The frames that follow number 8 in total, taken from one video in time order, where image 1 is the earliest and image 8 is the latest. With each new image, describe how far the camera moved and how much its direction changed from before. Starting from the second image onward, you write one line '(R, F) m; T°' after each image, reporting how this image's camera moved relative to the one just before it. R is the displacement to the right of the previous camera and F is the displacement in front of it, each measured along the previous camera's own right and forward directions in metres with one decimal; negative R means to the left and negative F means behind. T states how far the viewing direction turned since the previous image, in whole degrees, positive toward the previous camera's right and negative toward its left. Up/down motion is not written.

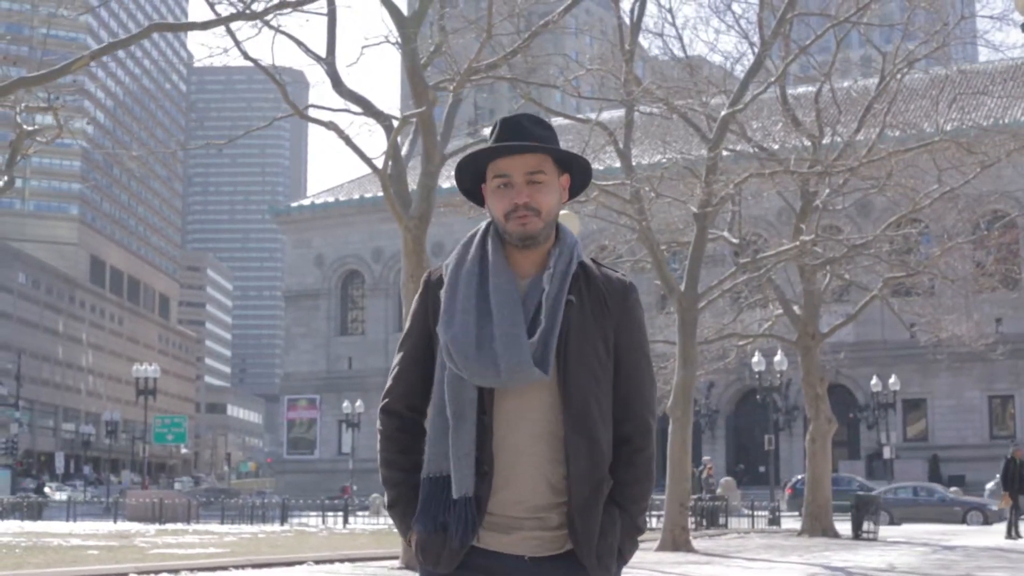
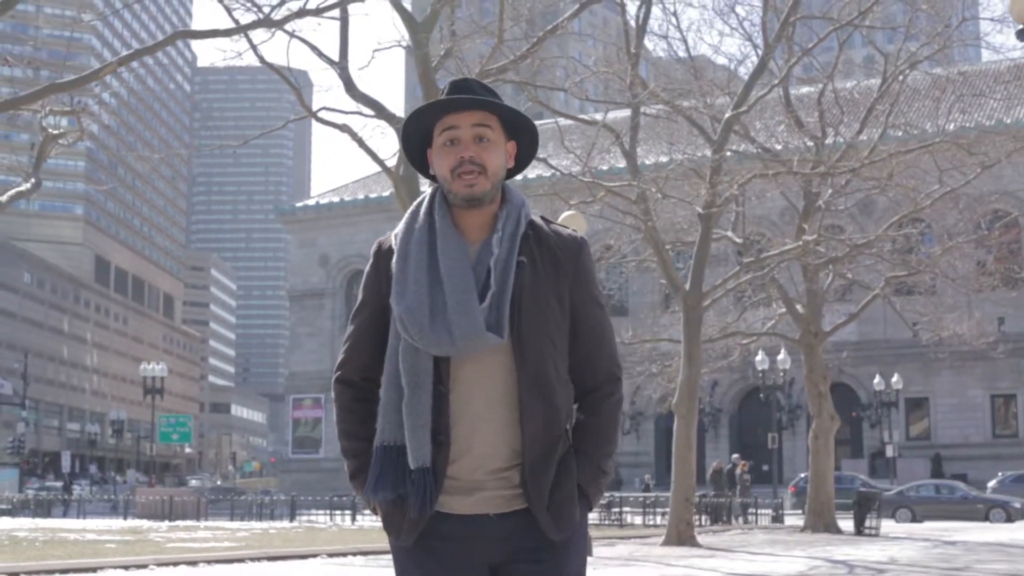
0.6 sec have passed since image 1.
(-0.1, -0.4) m; 0°
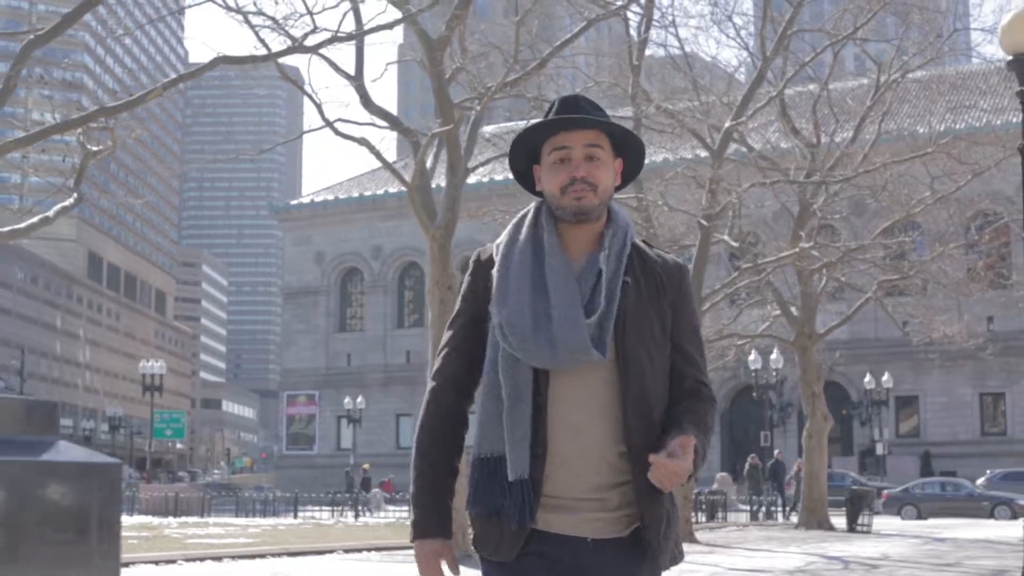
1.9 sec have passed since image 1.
(-0.2, -0.7) m; 0°
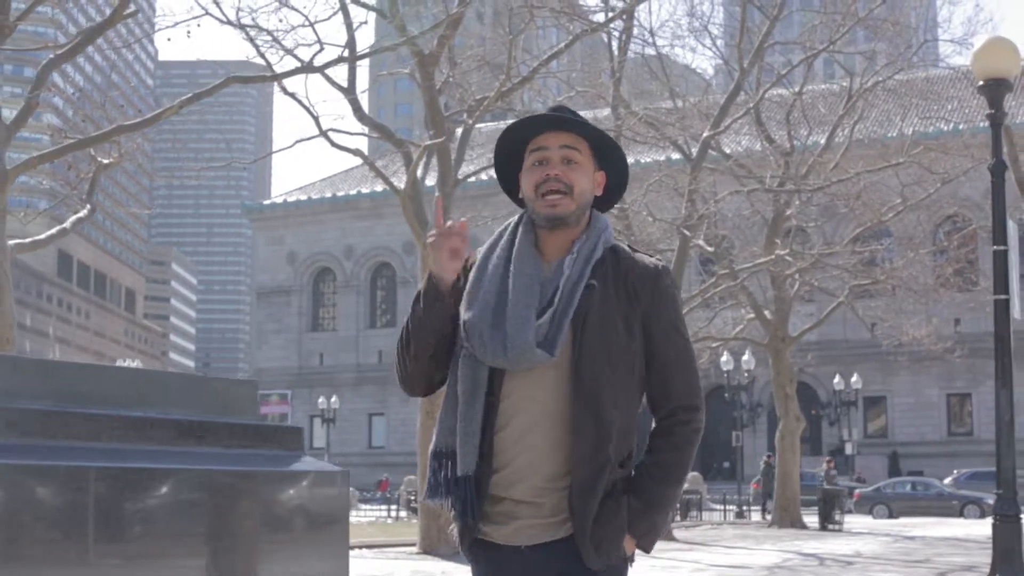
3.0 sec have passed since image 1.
(-0.2, -0.6) m; +1°
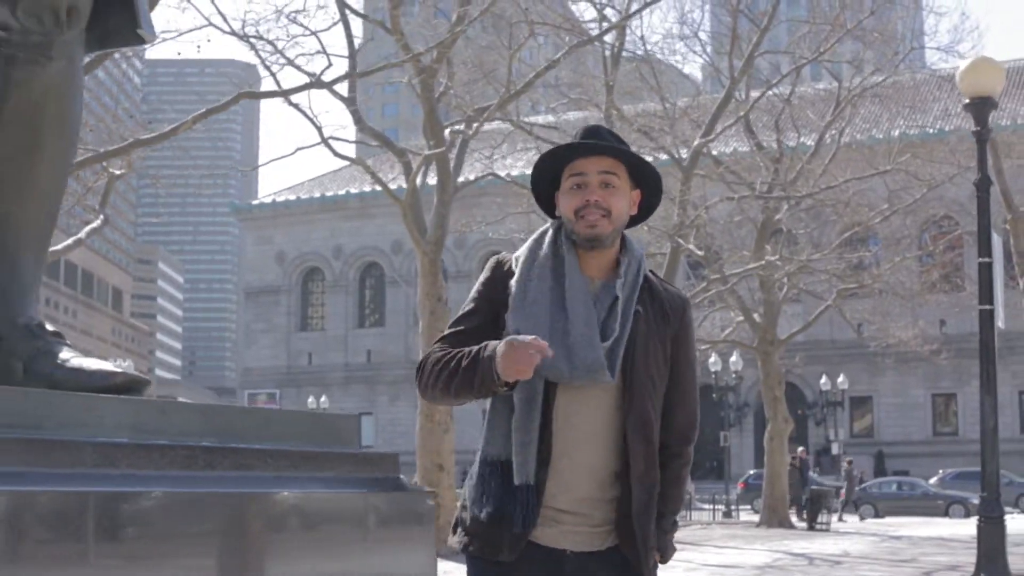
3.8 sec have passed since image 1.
(-0.1, -0.4) m; +1°
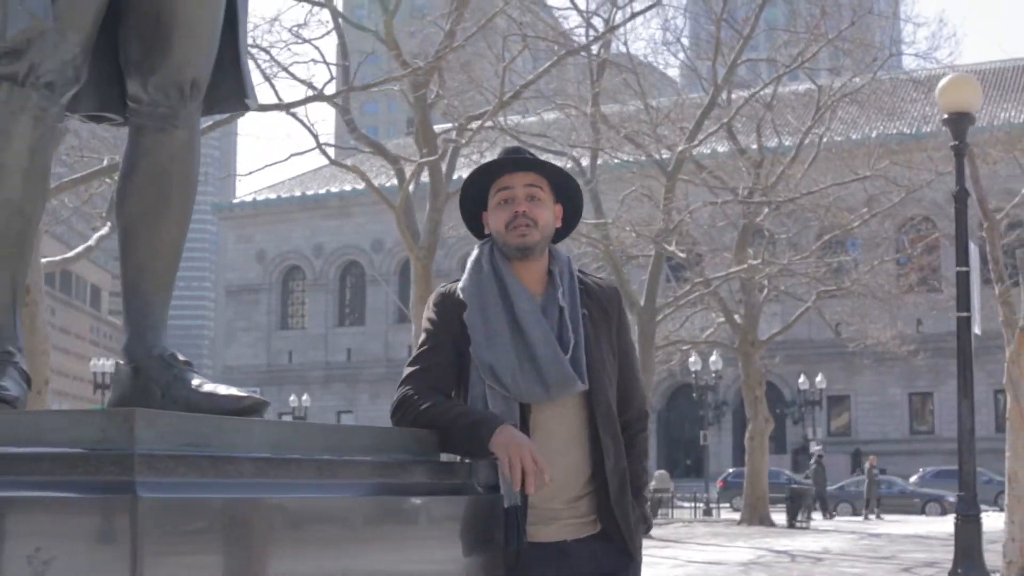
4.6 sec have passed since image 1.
(-0.2, -0.4) m; +1°
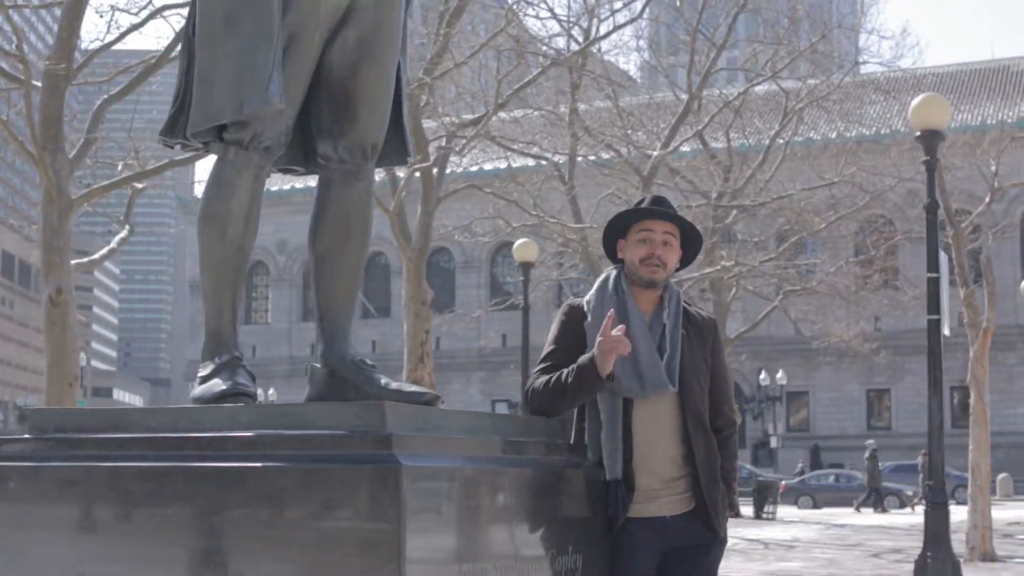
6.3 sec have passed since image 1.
(-0.4, -0.8) m; +2°
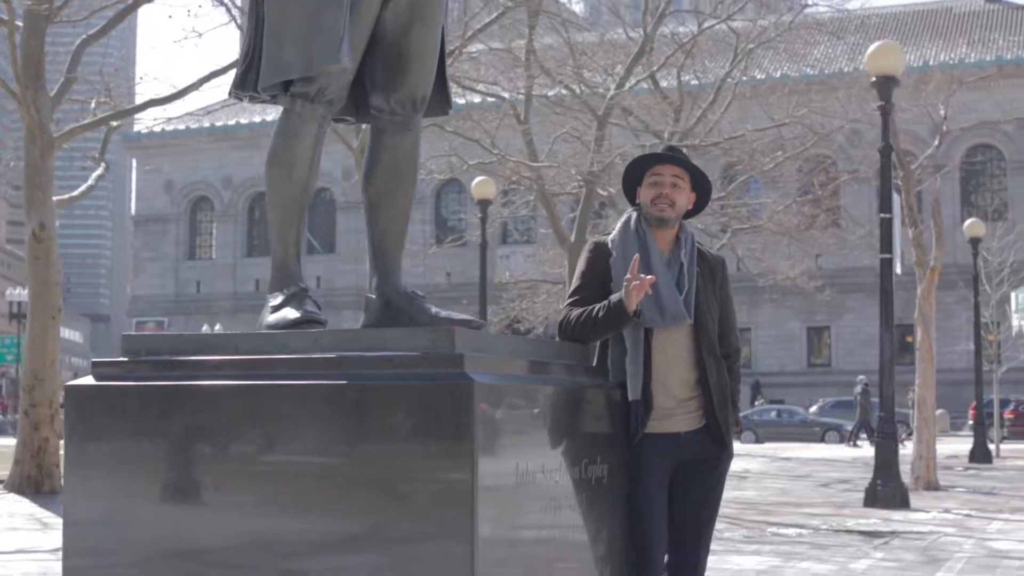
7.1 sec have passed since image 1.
(-0.3, -0.4) m; +2°
